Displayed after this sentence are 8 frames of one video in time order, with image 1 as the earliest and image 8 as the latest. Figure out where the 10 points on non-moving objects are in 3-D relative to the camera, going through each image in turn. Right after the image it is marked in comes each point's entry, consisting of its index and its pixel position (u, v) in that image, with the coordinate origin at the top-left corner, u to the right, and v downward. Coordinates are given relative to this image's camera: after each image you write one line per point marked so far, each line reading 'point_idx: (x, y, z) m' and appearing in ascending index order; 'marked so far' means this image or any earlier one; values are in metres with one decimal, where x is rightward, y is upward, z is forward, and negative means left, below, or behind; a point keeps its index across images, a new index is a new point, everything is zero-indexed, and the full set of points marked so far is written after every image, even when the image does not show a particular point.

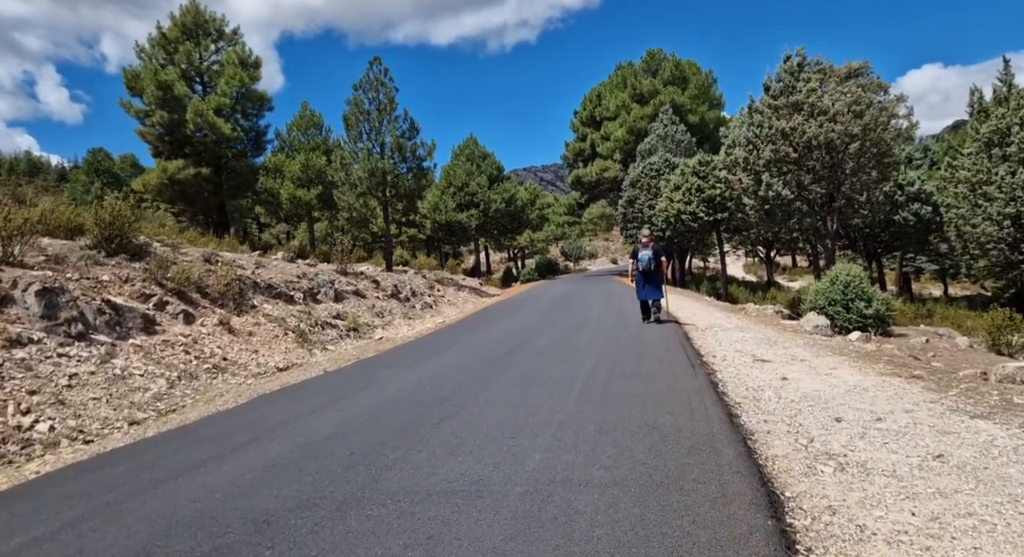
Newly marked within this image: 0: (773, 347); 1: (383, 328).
0: (+4.0, -1.1, +9.4) m
1: (-3.5, -1.4, +17.0) m
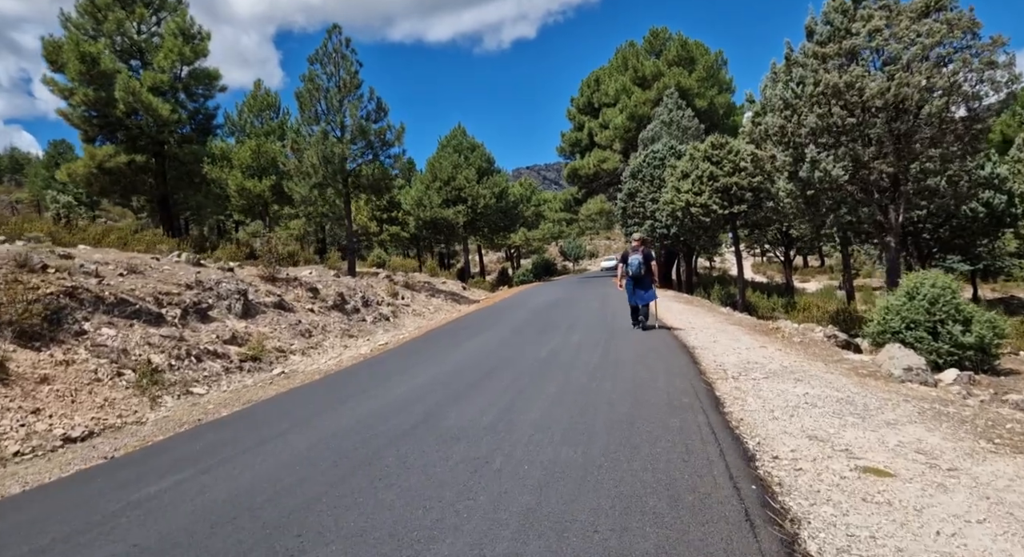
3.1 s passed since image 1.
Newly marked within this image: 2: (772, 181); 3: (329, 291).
0: (+3.1, -1.3, +5.3) m
1: (-4.4, -1.6, +13.0) m
2: (+6.8, +2.6, +16.1) m
3: (-5.4, -0.4, +17.9) m
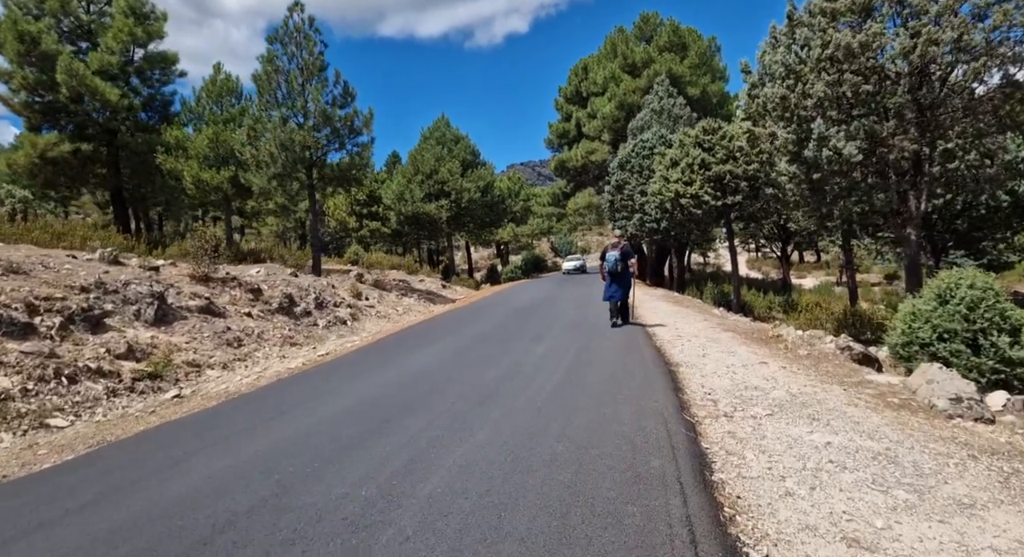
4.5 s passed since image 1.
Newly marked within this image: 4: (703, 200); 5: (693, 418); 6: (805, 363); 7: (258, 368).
0: (+2.4, -1.3, +3.4) m
1: (-5.2, -1.6, +11.0) m
2: (+6.0, +2.7, +14.3) m
3: (-6.2, -0.4, +16.0) m
4: (+6.1, +2.5, +19.6) m
5: (+1.6, -1.2, +5.3) m
6: (+3.8, -1.1, +8.0) m
7: (-4.6, -1.6, +11.3) m
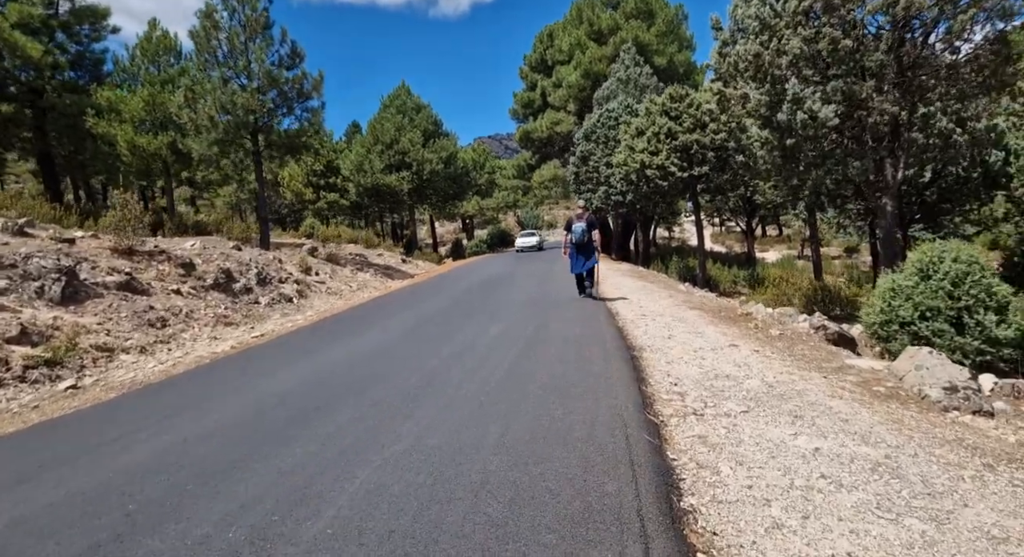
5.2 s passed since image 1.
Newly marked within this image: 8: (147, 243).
0: (+2.0, -1.2, +2.7) m
1: (-6.0, -1.2, +9.9) m
2: (+5.0, +3.2, +13.5) m
3: (-7.3, +0.2, +14.7) m
4: (+4.9, +3.3, +18.8) m
5: (+1.1, -1.0, +4.5) m
6: (+3.2, -0.8, +7.3) m
7: (-5.5, -1.2, +10.2) m
8: (-8.5, +0.8, +14.3) m
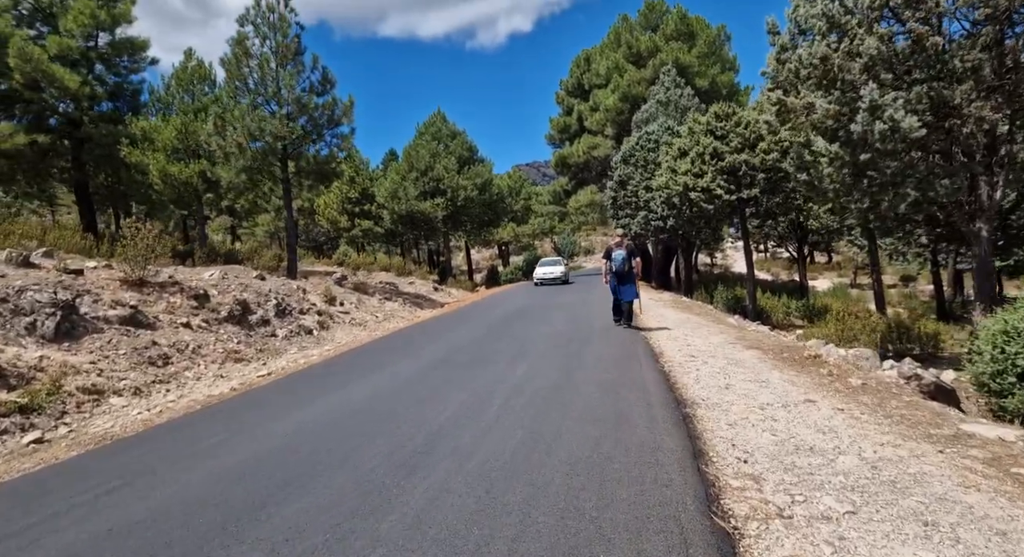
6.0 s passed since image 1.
0: (+2.0, -1.4, +1.4) m
1: (-5.5, -1.7, +9.0) m
2: (+5.7, +2.6, +12.2) m
3: (-6.5, -0.5, +14.0) m
4: (+5.8, +2.4, +17.5) m
5: (+1.1, -1.3, +3.3) m
6: (+3.4, -1.2, +6.0) m
7: (-5.0, -1.7, +9.3) m
8: (-7.8, +0.1, +13.7) m
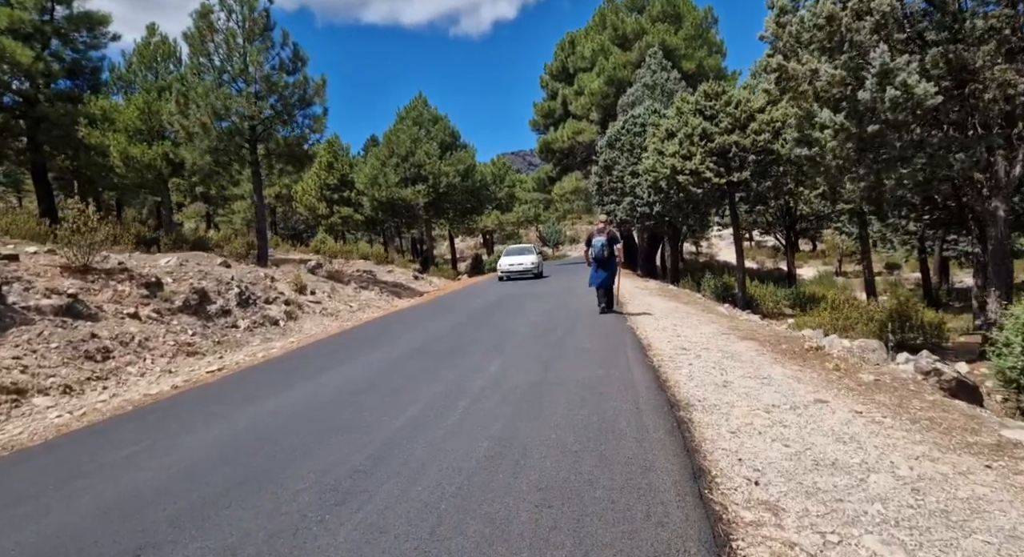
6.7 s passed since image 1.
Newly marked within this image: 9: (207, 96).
0: (+1.8, -1.3, +0.6) m
1: (-5.9, -1.5, +8.1) m
2: (+5.2, +2.8, +11.4) m
3: (-7.0, -0.2, +13.0) m
4: (+5.3, +2.8, +16.7) m
5: (+0.9, -1.2, +2.4) m
6: (+3.2, -1.0, +5.2) m
7: (-5.4, -1.5, +8.4) m
8: (-8.3, +0.4, +12.7) m
9: (-9.6, +5.7, +19.4) m
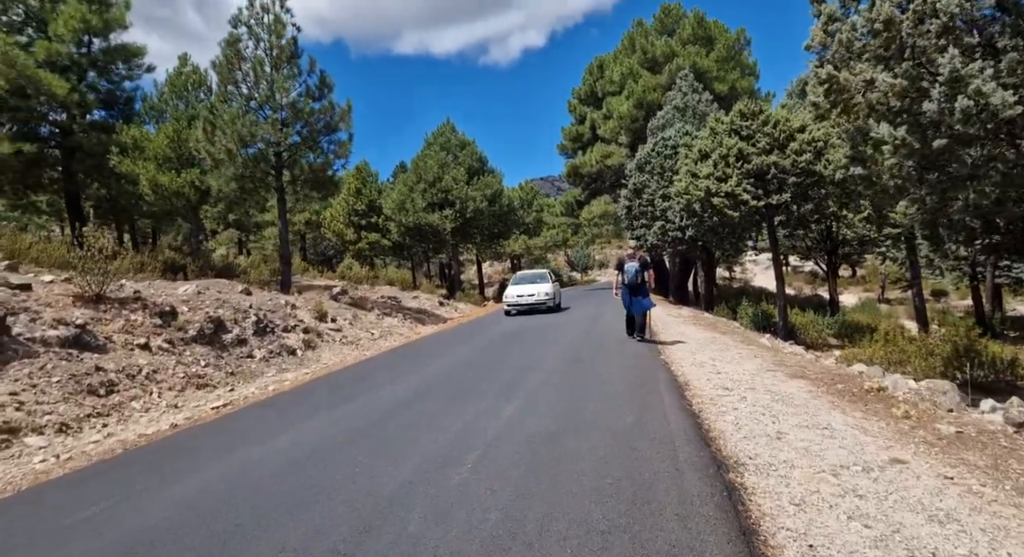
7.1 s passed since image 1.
0: (+1.7, -1.4, -0.2) m
1: (-5.6, -1.9, +7.6) m
2: (+5.7, +2.3, +10.6) m
3: (-6.5, -0.8, +12.6) m
4: (+5.9, +2.0, +15.9) m
5: (+0.9, -1.3, +1.7) m
6: (+3.3, -1.3, +4.3) m
7: (-5.1, -1.9, +7.9) m
8: (-7.8, -0.2, +12.4) m
9: (-8.8, +4.9, +19.4) m
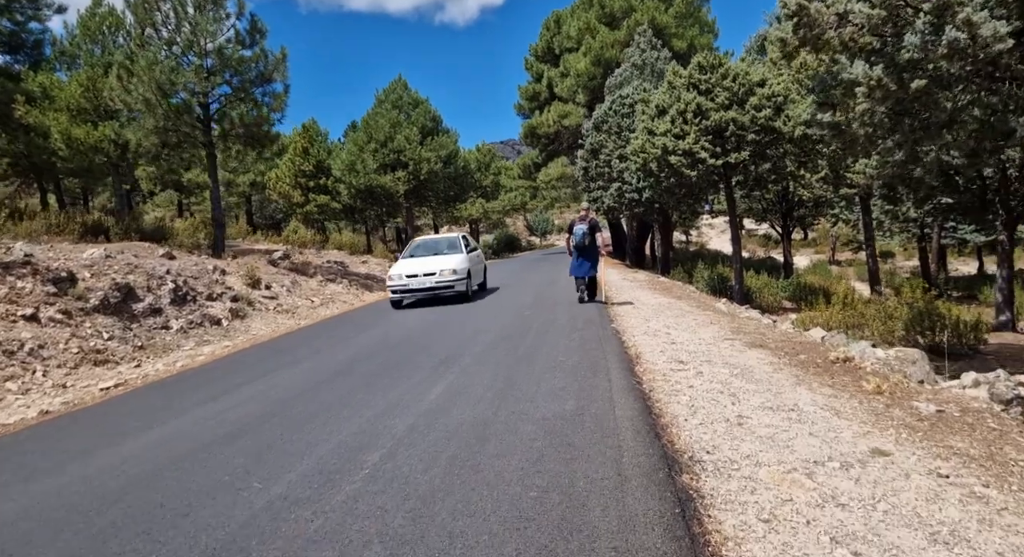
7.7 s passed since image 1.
0: (+1.5, -1.4, -0.9) m
1: (-6.3, -1.5, +6.4) m
2: (+4.7, +2.9, +9.8) m
3: (-7.5, -0.1, +11.3) m
4: (+4.6, +3.0, +15.2) m
5: (+0.6, -1.2, +0.9) m
6: (+2.8, -1.0, +3.7) m
7: (-5.8, -1.5, +6.7) m
8: (-8.8, +0.5, +10.9) m
9: (-10.3, +5.9, +17.6) m
